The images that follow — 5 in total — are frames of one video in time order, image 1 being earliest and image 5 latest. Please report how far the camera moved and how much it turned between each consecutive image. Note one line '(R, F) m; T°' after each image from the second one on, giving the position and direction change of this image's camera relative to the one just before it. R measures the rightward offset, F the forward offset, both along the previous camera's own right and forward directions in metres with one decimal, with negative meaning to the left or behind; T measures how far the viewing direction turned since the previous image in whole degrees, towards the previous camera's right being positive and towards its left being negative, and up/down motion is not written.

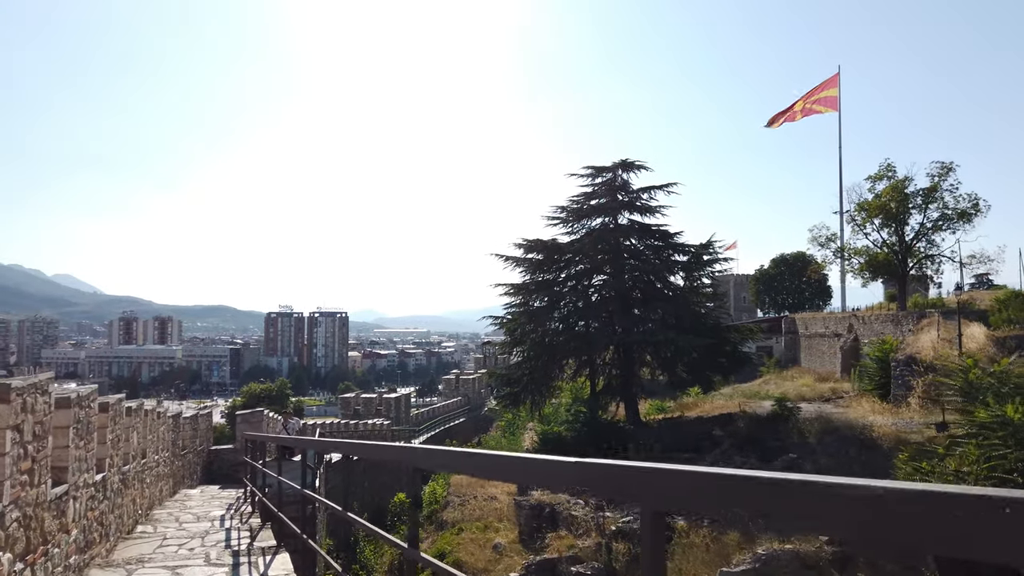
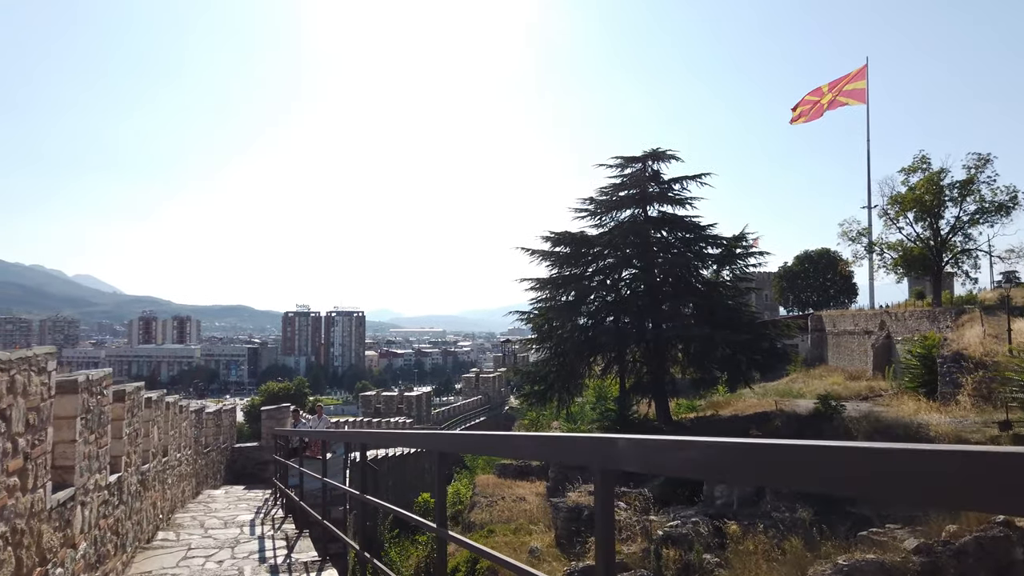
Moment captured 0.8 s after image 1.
(-0.3, +0.5) m; -1°
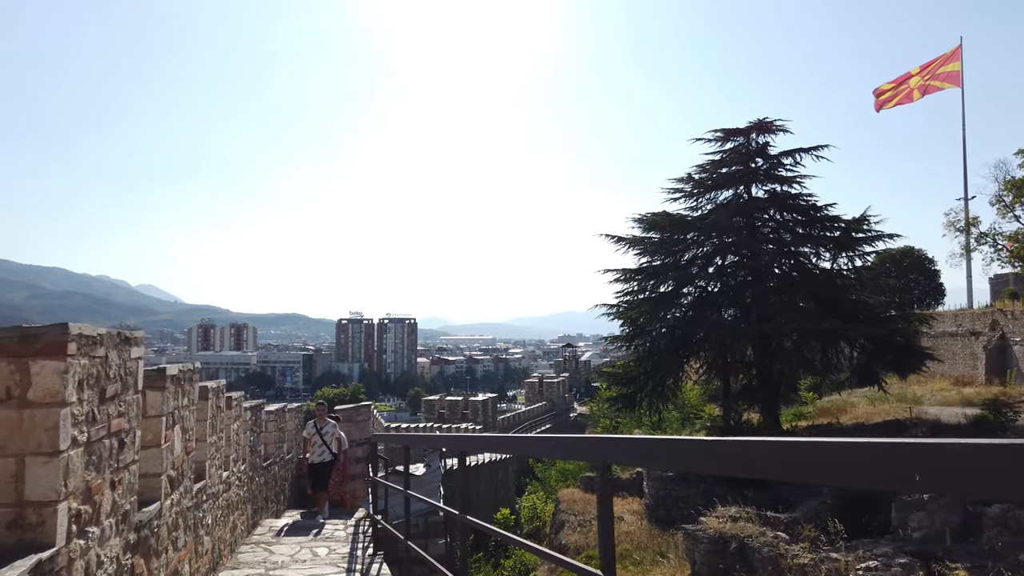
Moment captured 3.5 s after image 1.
(-0.8, +1.8) m; -4°
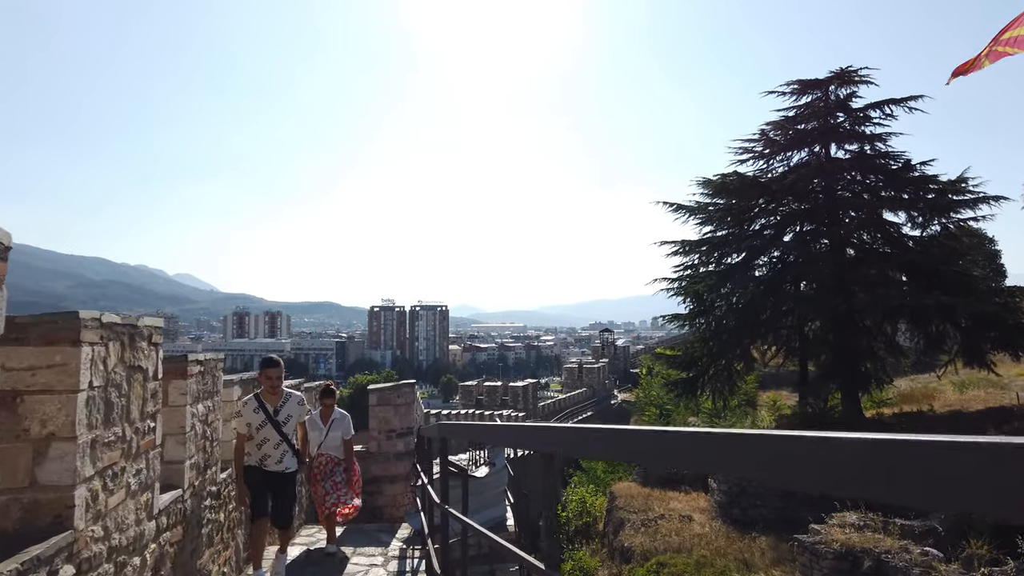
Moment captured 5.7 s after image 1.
(-0.3, +1.5) m; -2°
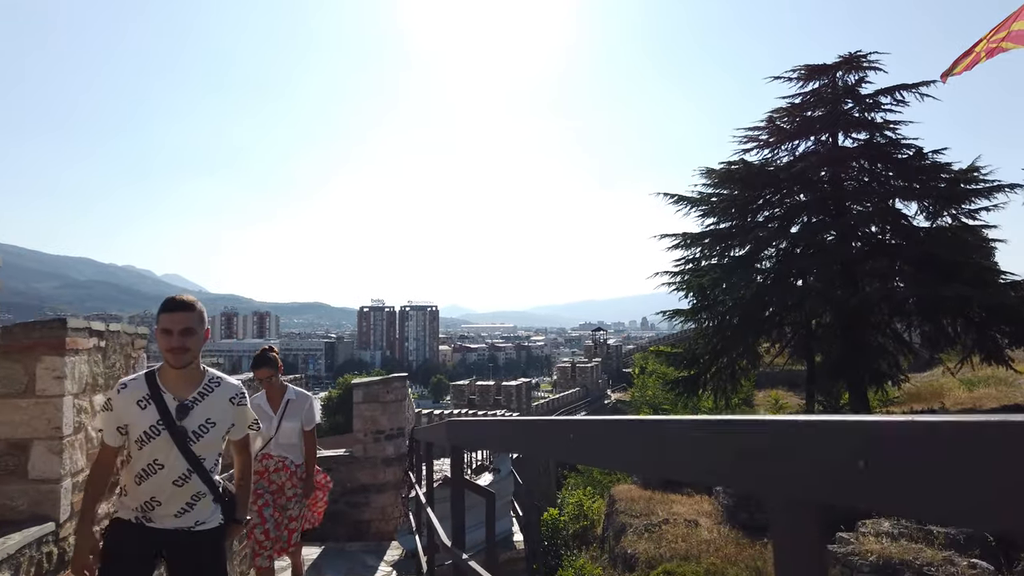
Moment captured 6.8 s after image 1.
(-0.1, +0.6) m; +1°
